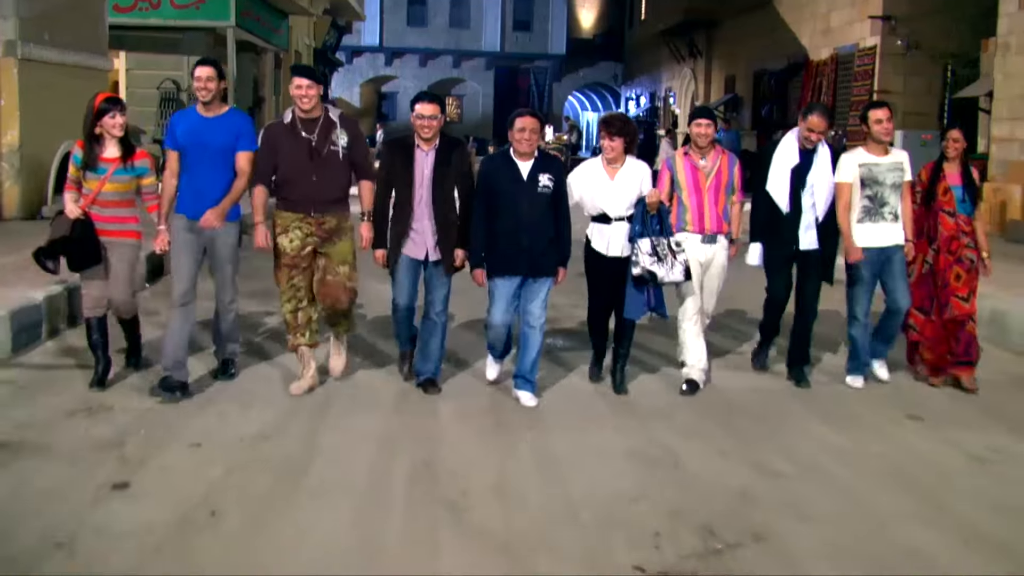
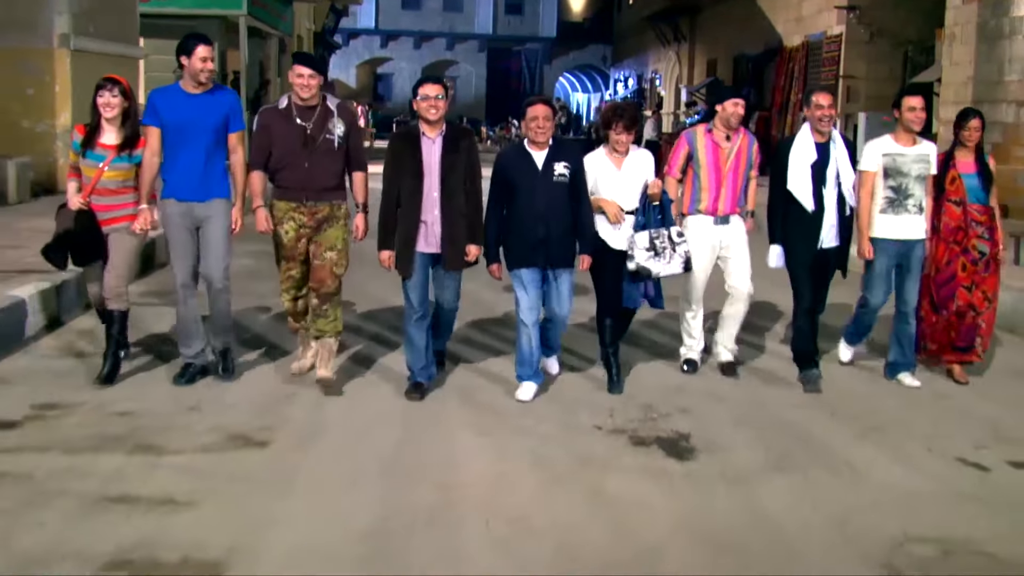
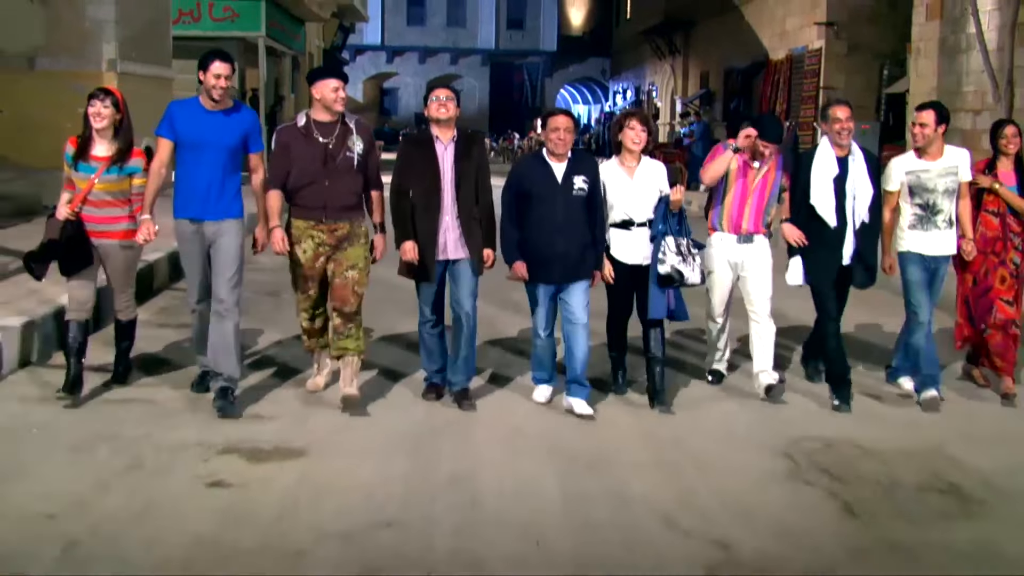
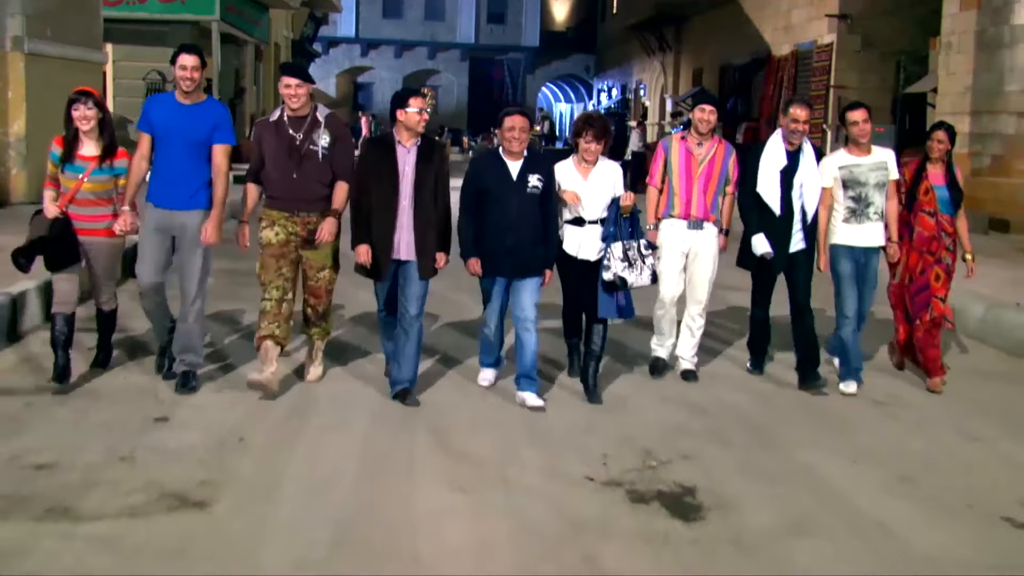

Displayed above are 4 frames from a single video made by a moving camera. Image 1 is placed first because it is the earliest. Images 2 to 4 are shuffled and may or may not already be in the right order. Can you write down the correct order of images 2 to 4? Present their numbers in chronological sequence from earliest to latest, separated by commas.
4, 2, 3
